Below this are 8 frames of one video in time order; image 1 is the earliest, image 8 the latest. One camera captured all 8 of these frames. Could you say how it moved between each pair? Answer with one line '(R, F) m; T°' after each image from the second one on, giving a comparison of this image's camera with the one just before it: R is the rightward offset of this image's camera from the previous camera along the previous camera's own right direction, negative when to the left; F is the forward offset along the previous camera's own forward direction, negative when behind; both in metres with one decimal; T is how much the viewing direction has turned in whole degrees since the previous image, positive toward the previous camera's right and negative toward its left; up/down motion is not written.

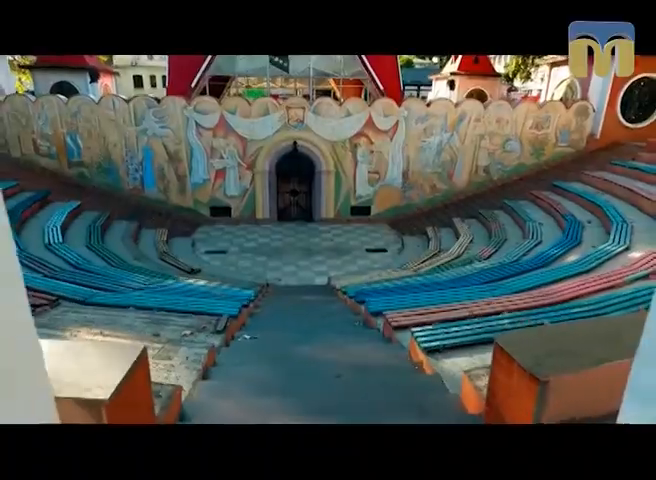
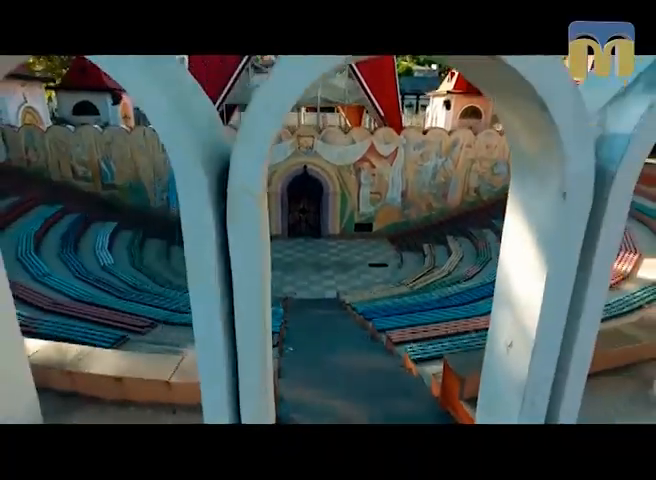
(+0.6, 0.0) m; -4°
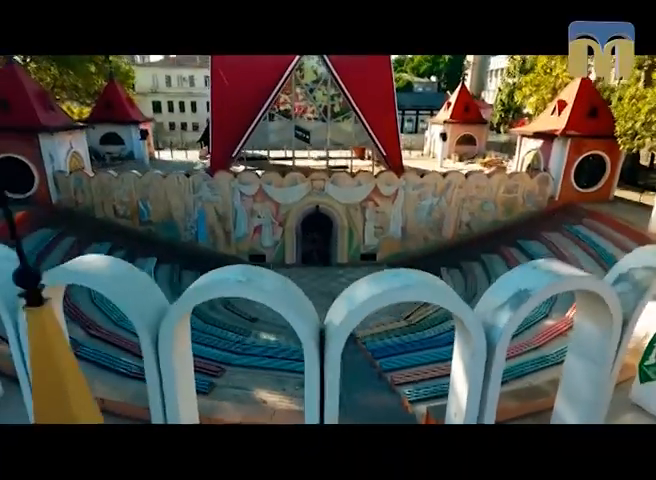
(+0.5, -0.1) m; -3°
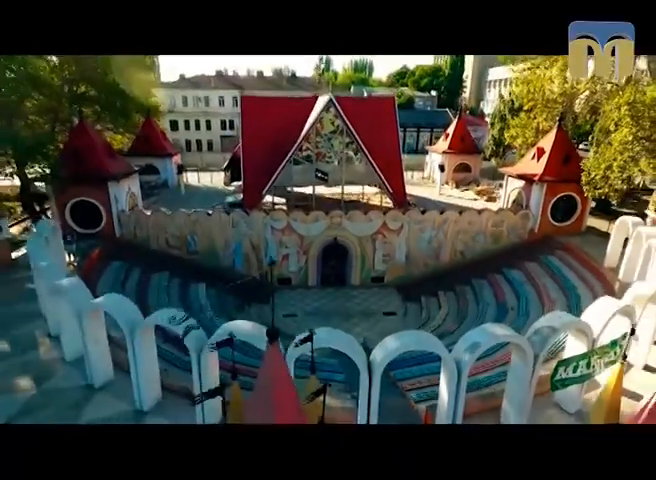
(+0.7, +0.3) m; -4°
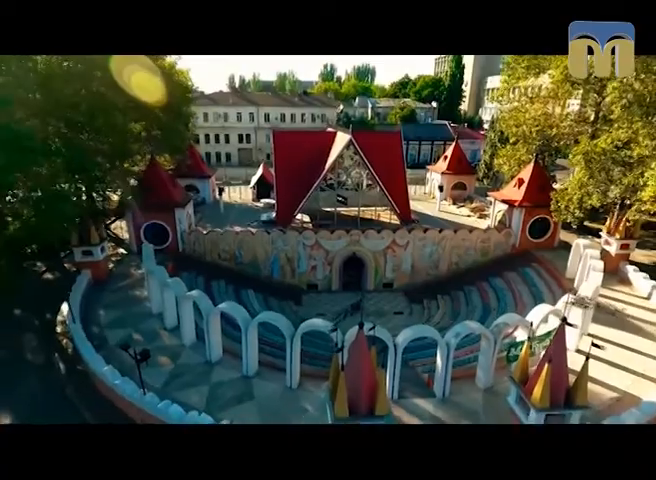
(-0.3, -0.9) m; 0°
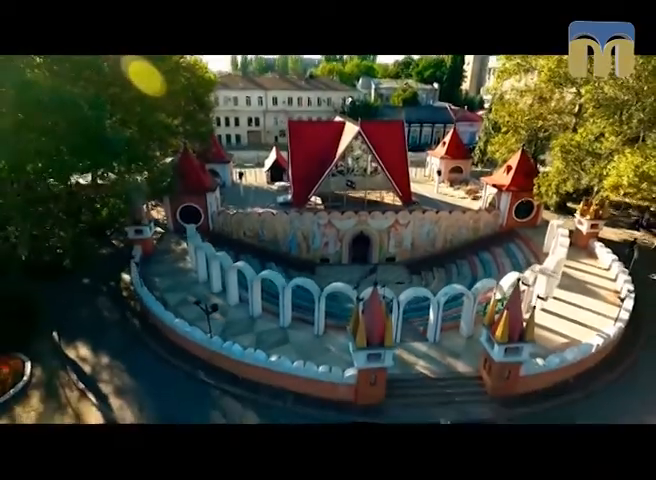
(-0.2, -0.7) m; 0°
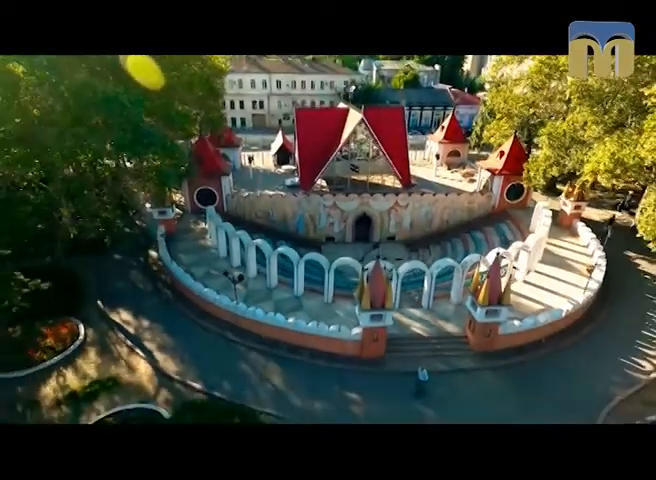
(-0.1, -0.5) m; 0°
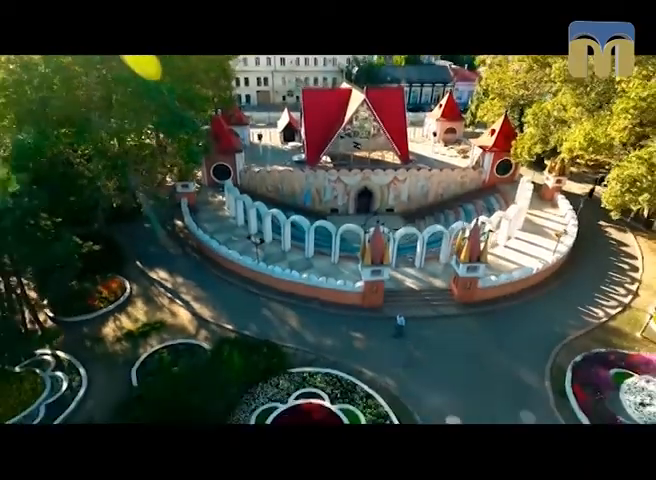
(-0.1, -0.6) m; 0°
